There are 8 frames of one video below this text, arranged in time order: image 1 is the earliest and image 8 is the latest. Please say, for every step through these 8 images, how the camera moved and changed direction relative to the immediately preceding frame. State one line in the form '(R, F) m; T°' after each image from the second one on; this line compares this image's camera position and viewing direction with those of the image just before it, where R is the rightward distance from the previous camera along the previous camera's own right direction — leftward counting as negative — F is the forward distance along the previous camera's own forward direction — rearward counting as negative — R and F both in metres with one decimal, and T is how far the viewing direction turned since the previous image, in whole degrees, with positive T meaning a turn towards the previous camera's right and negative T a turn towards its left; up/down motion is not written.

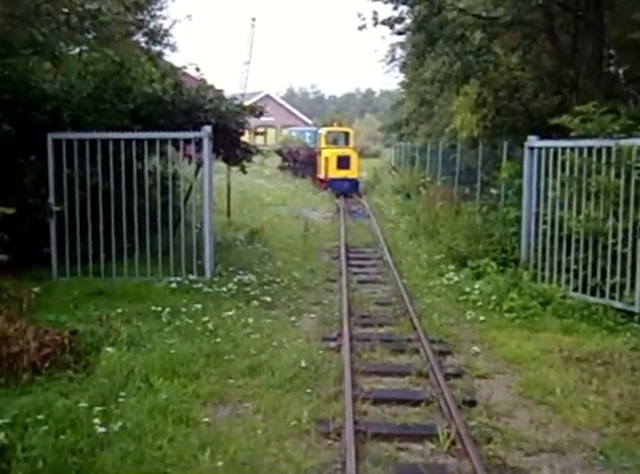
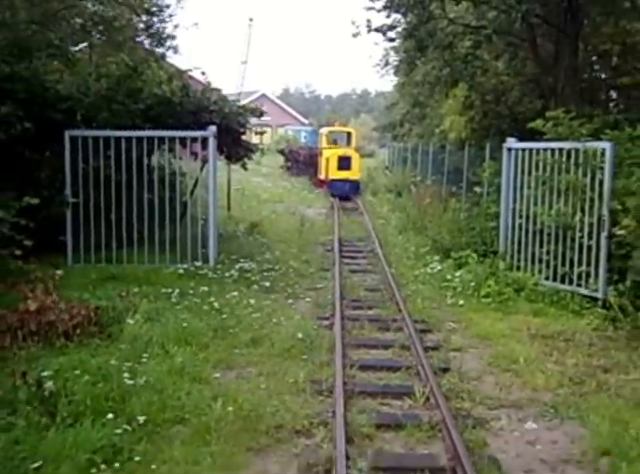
(0.0, -1.0) m; 0°
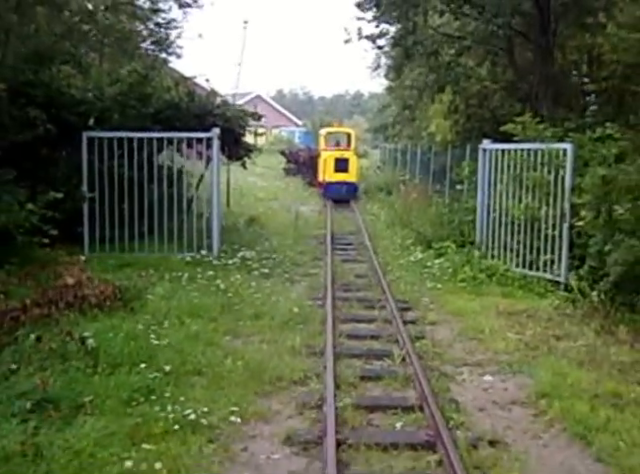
(0.0, -1.3) m; 0°
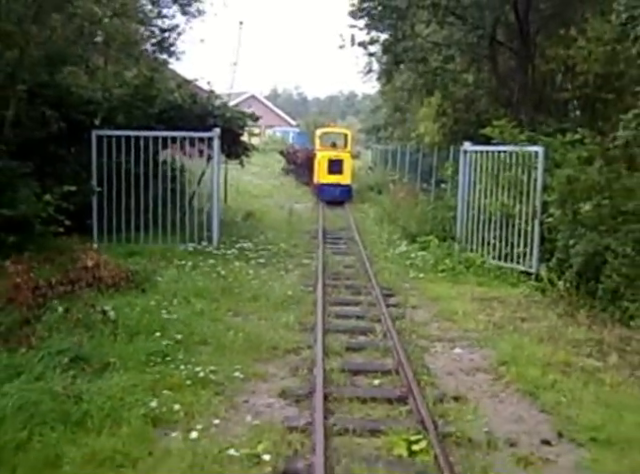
(0.0, -1.1) m; +1°
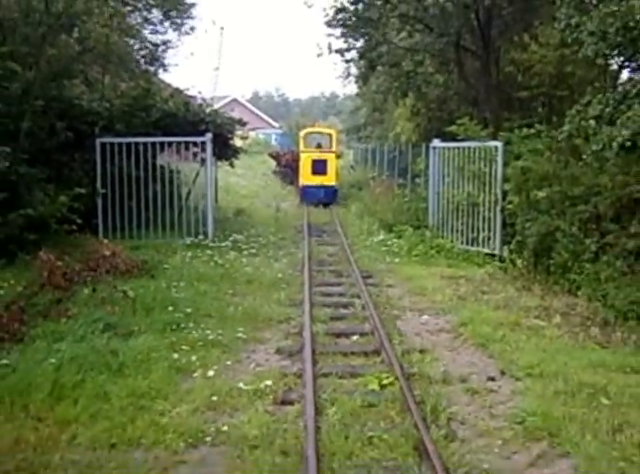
(0.0, -1.5) m; +1°
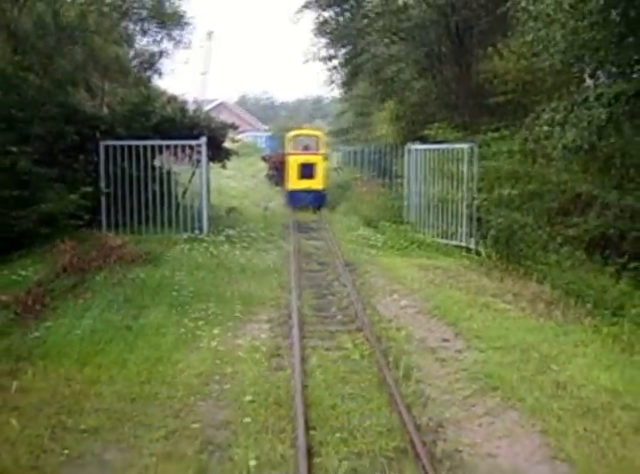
(0.0, -1.6) m; +1°
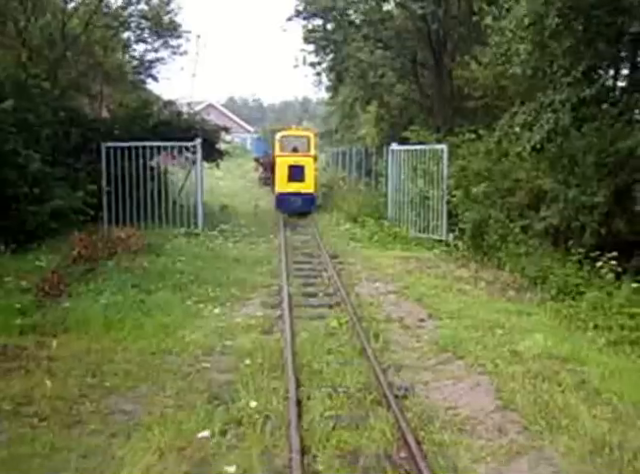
(0.0, -1.1) m; +1°
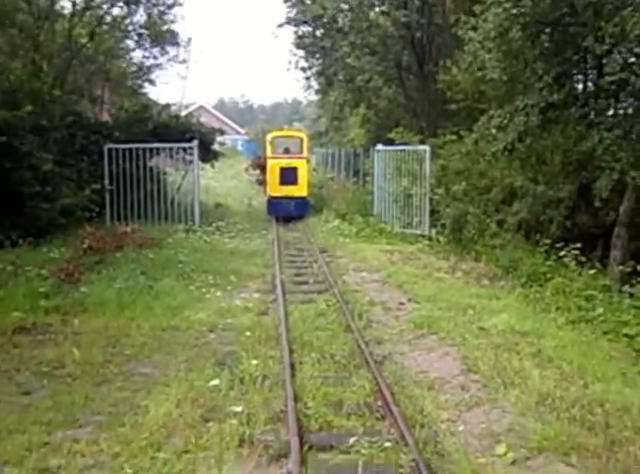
(0.0, -1.2) m; +1°
